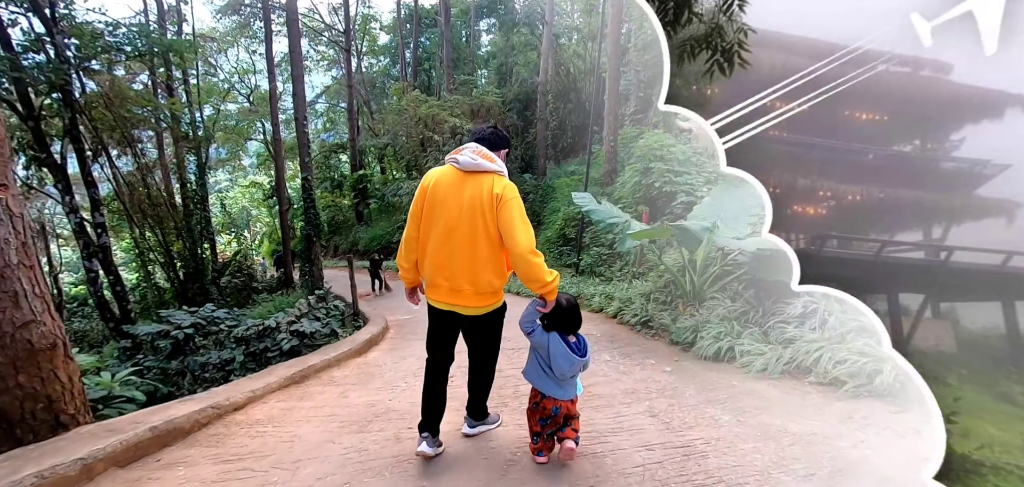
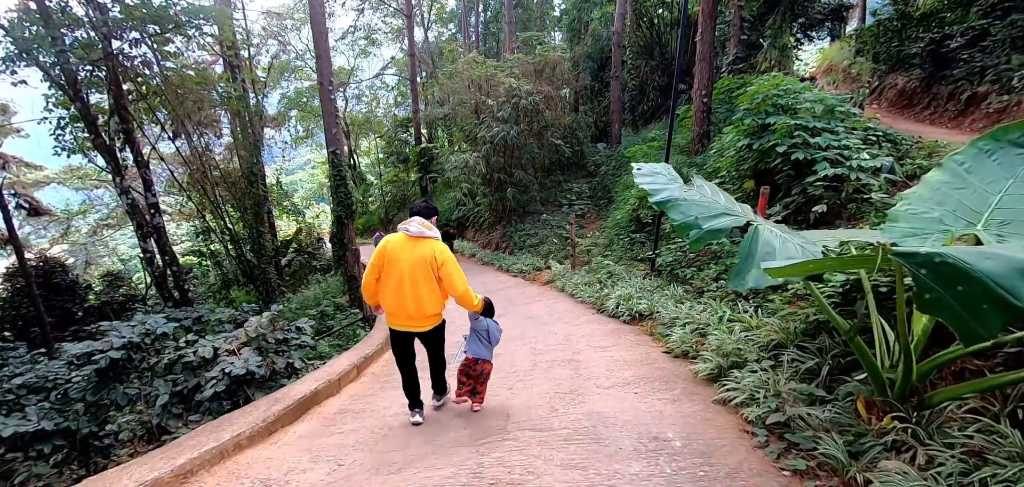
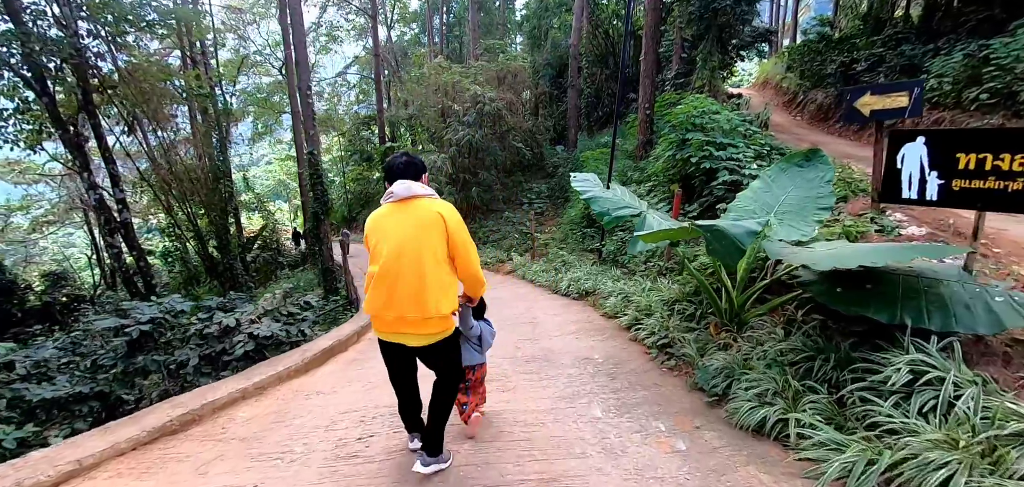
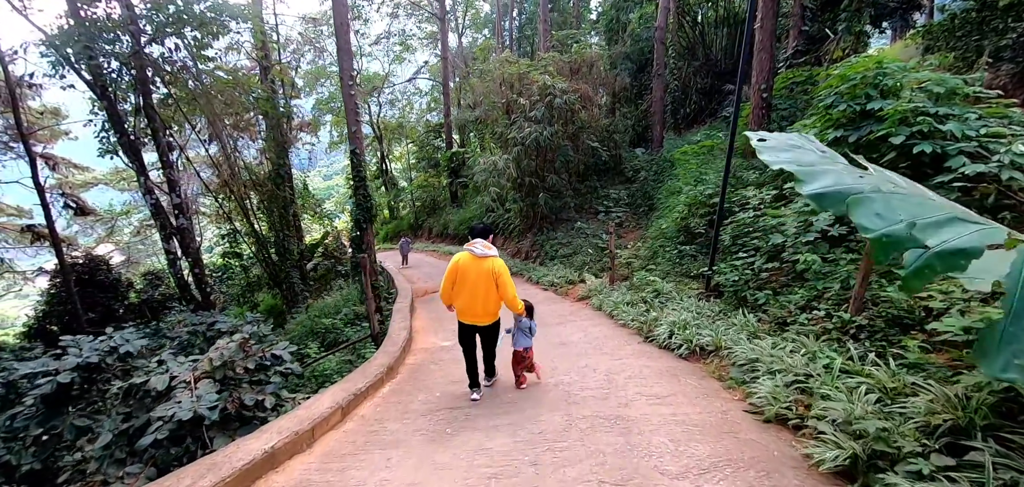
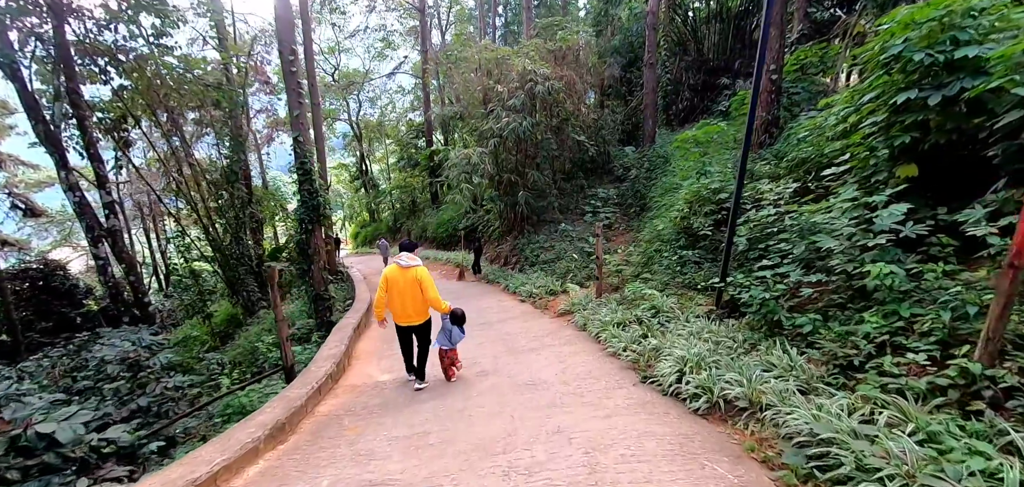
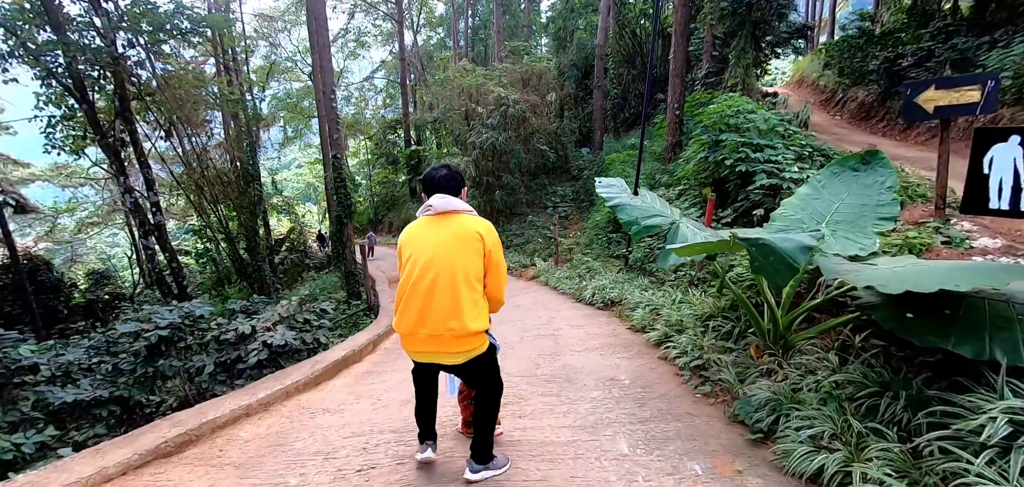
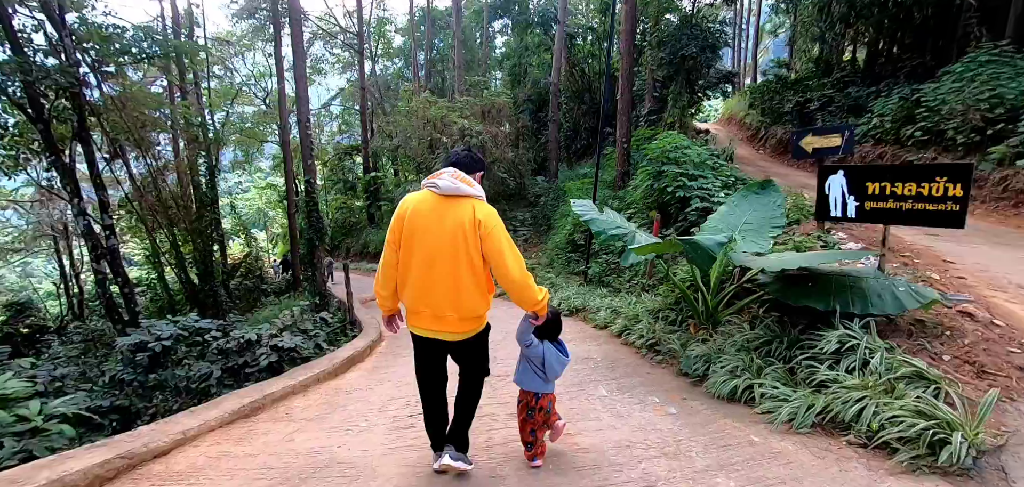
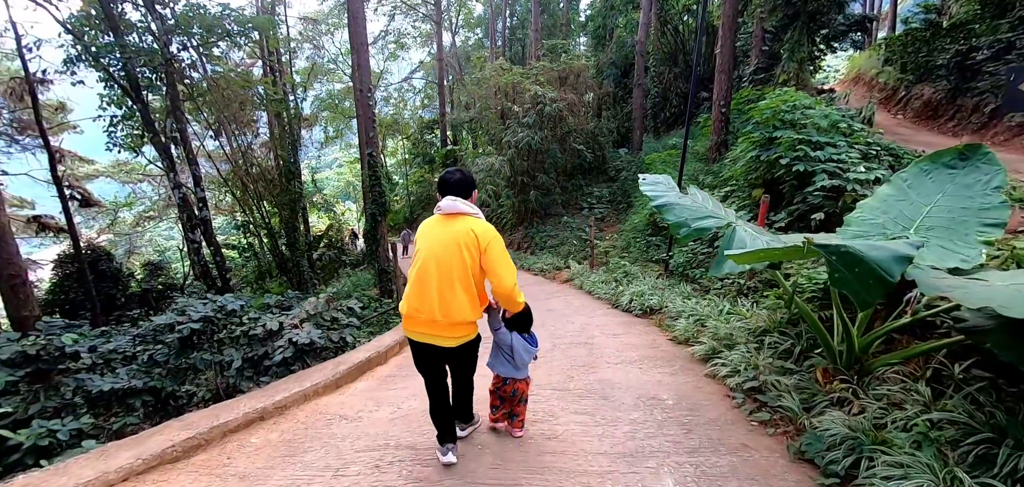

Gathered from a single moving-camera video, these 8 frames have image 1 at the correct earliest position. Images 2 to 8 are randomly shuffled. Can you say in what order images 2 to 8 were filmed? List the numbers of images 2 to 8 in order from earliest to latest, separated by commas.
7, 3, 6, 8, 2, 4, 5
